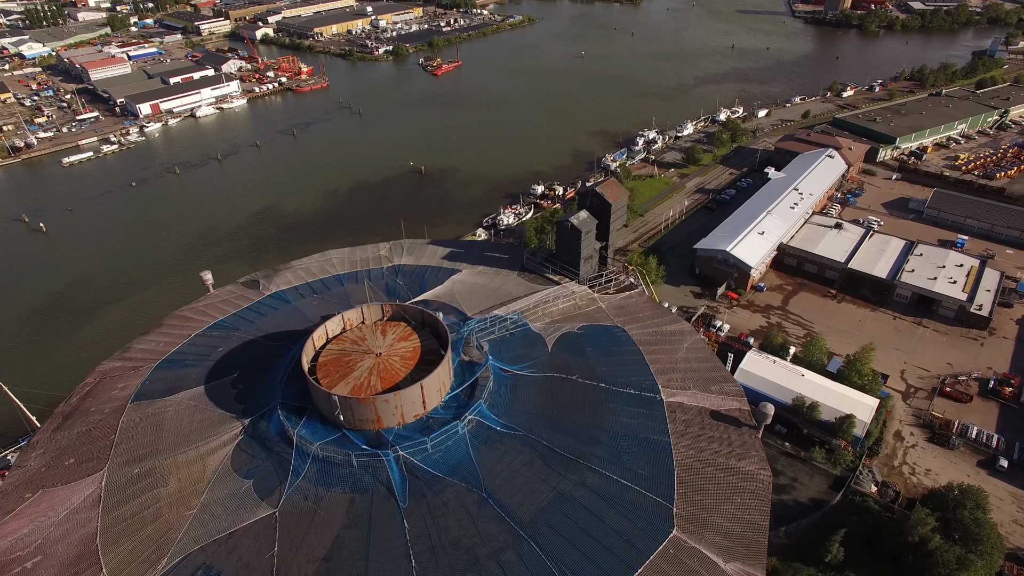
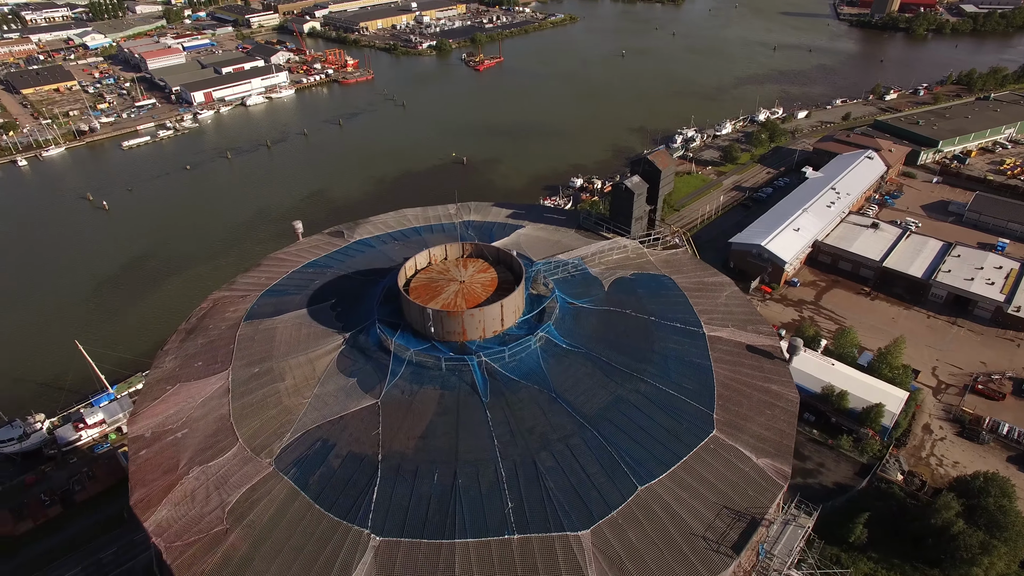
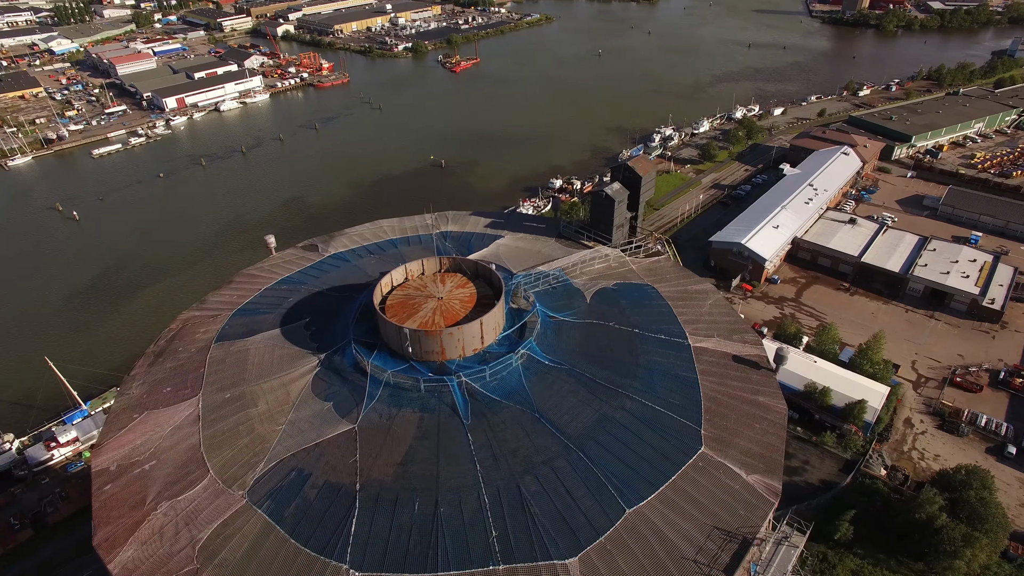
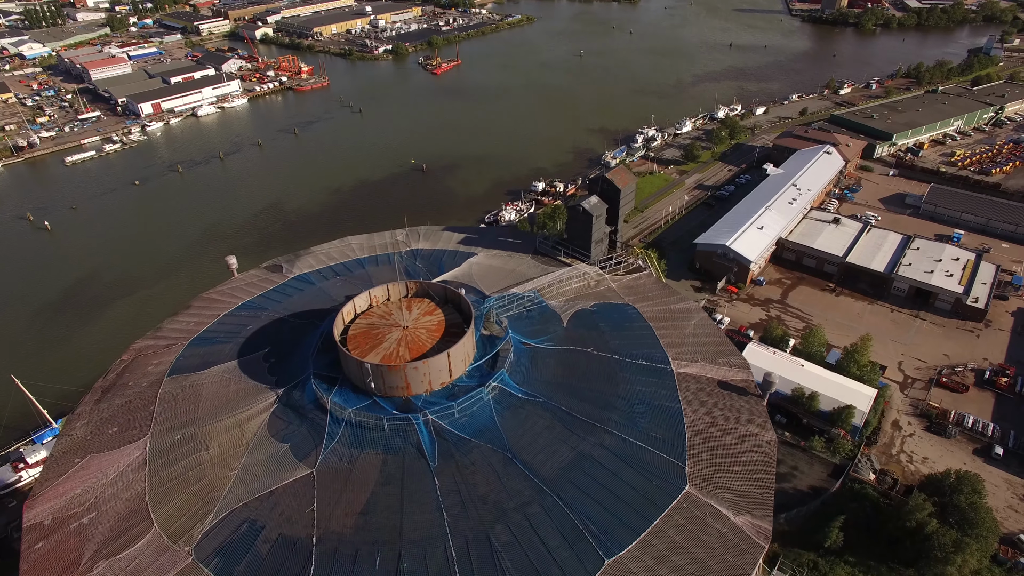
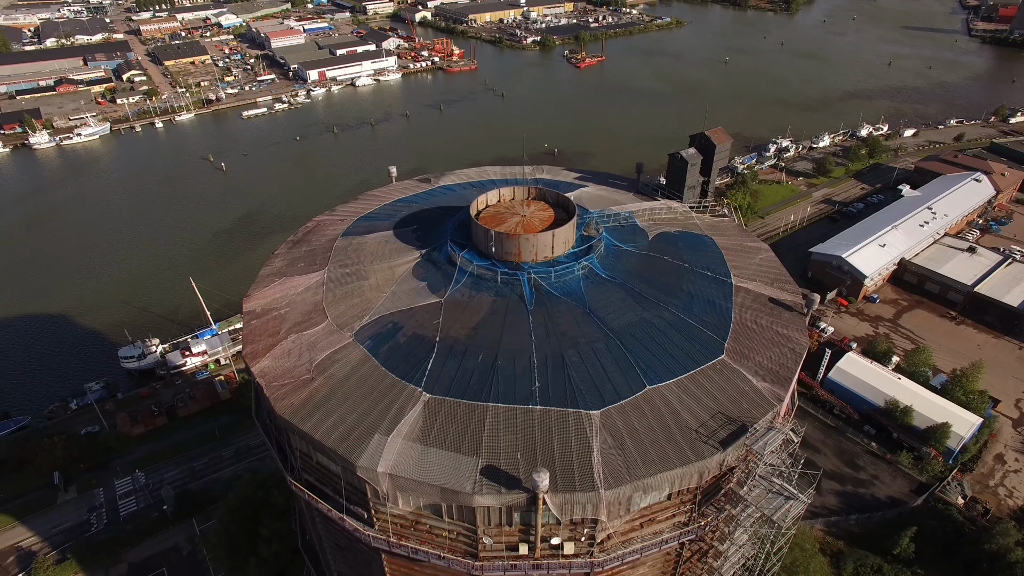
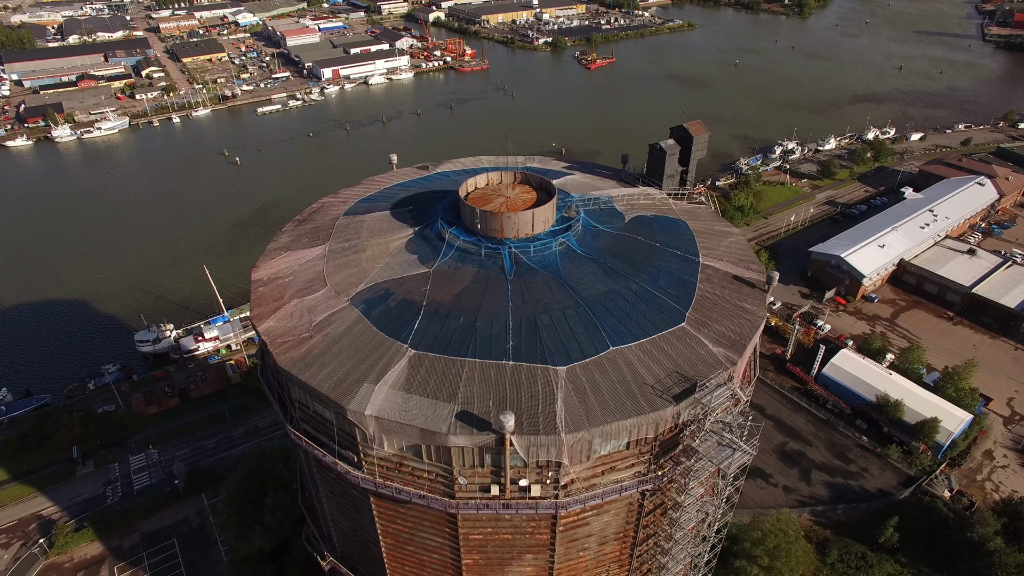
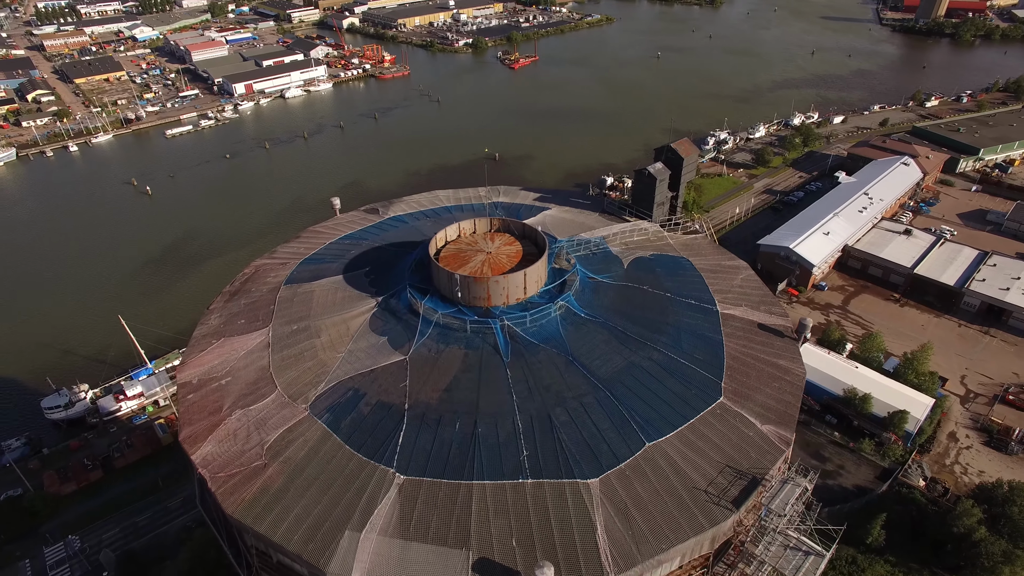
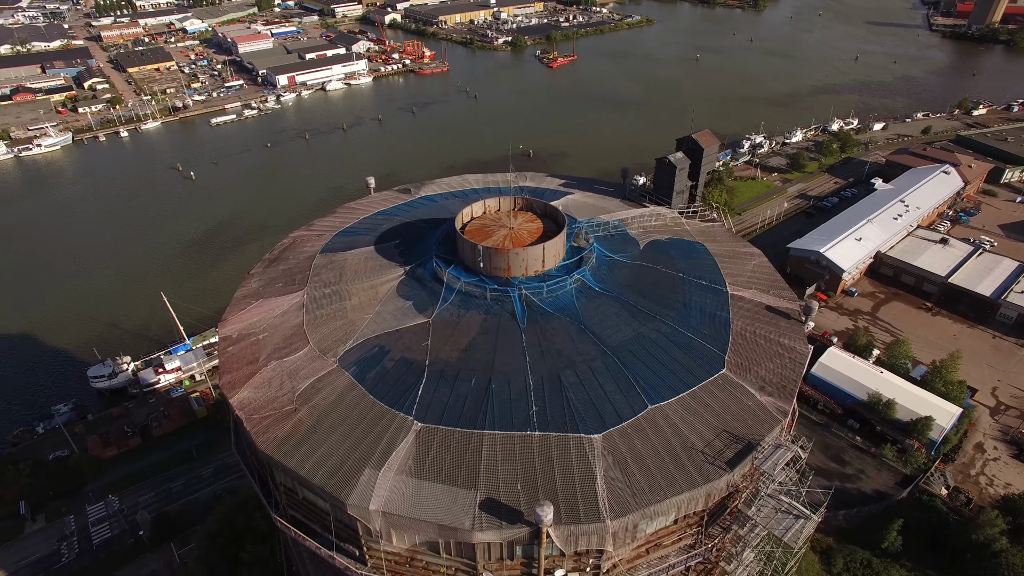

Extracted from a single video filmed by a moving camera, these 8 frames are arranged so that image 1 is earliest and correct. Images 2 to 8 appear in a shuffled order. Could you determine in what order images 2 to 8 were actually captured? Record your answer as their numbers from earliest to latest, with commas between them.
4, 3, 2, 7, 8, 5, 6
